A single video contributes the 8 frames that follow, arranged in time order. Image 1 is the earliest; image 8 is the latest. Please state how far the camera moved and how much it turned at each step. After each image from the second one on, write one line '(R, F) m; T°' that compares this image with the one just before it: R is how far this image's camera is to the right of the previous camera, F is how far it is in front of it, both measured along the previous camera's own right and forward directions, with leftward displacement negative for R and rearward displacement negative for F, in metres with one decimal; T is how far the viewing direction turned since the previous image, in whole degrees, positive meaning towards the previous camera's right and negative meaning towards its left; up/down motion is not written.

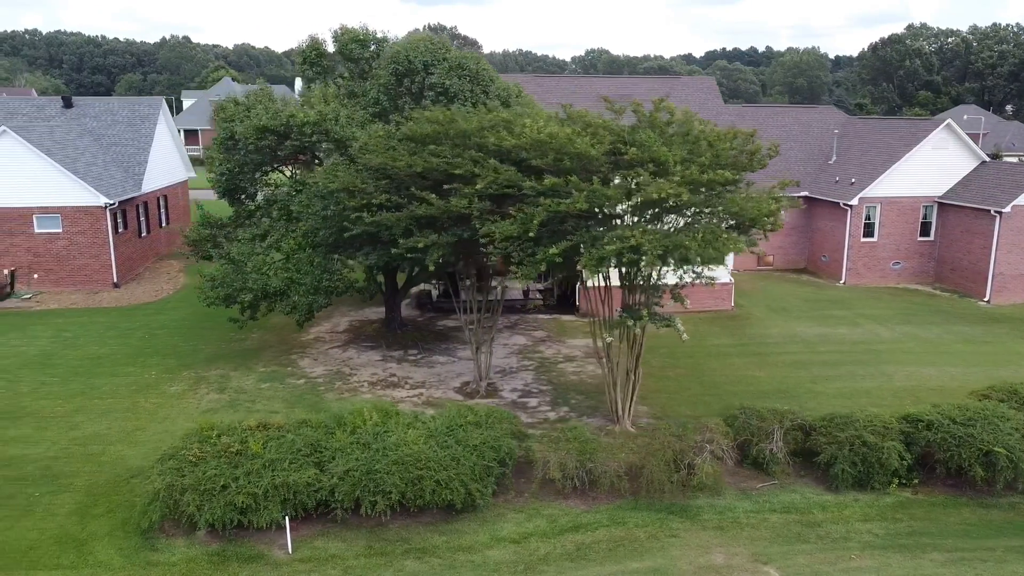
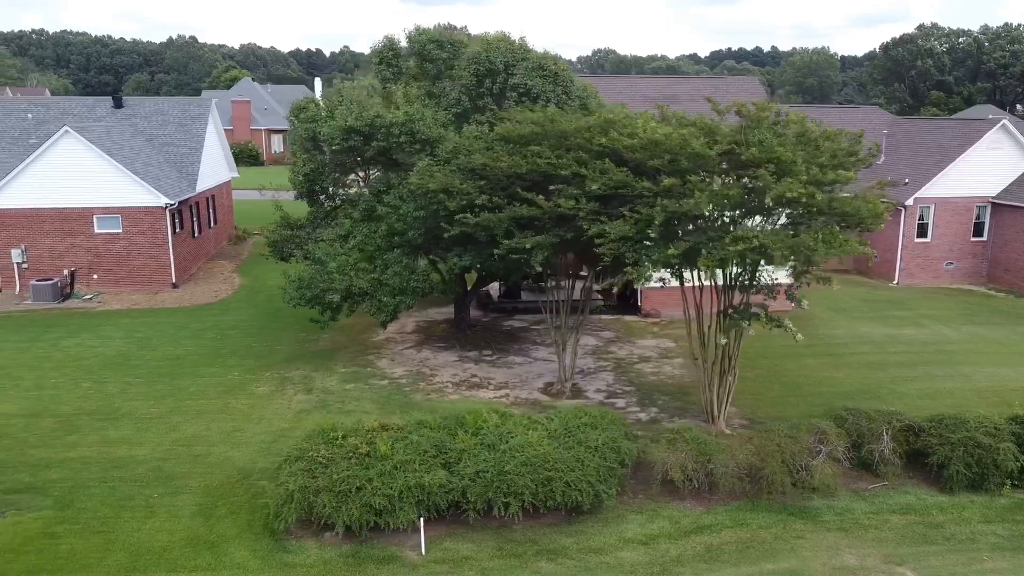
(-1.6, 0.0) m; 0°
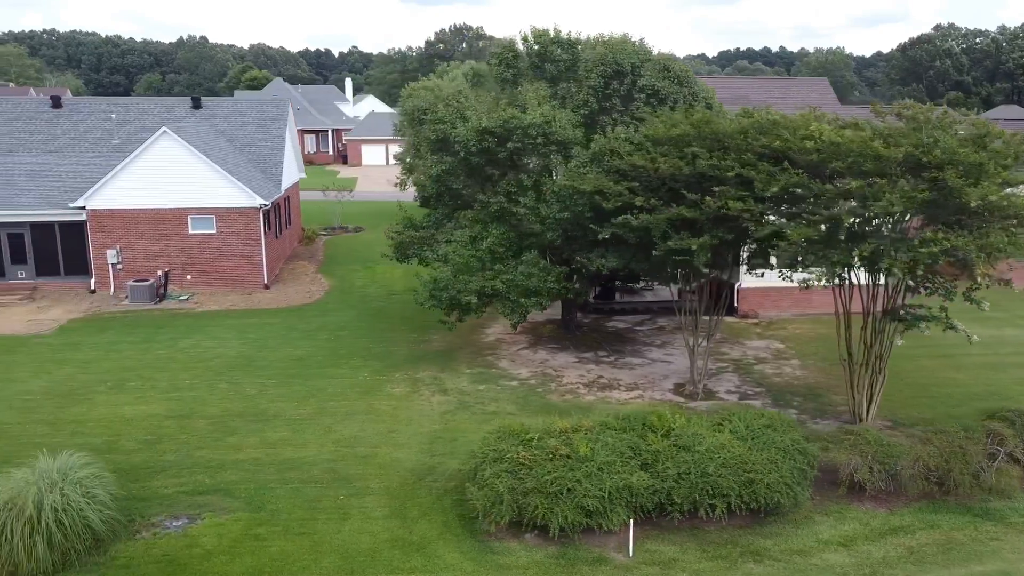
(-2.5, 0.0) m; 0°
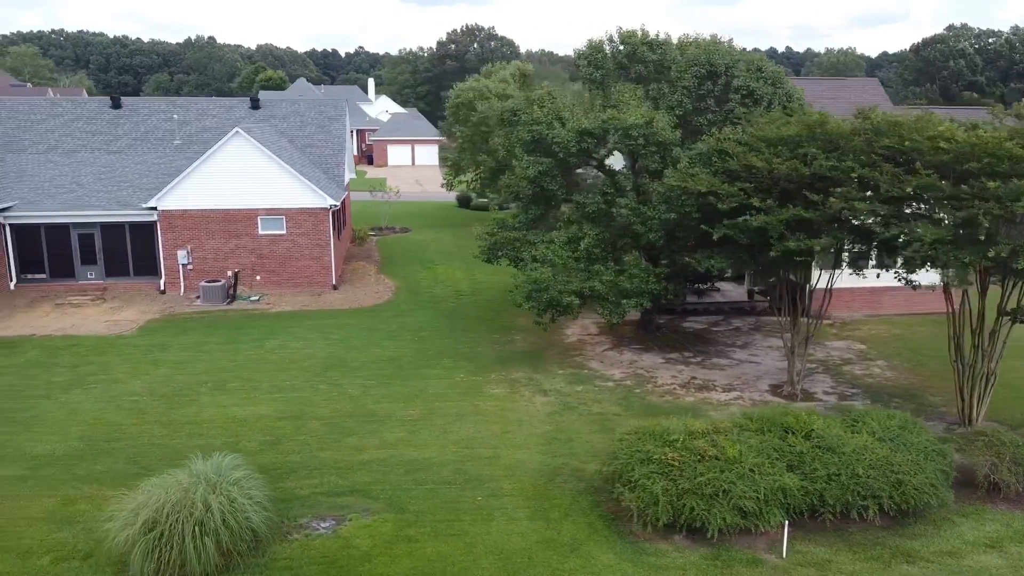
(-1.9, 0.0) m; 0°
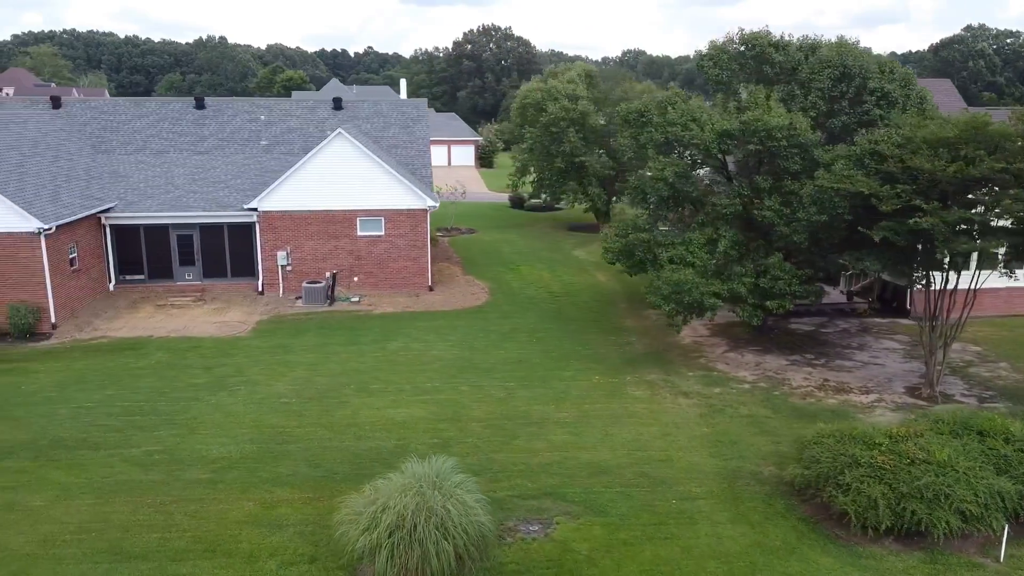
(-2.6, 0.0) m; 0°
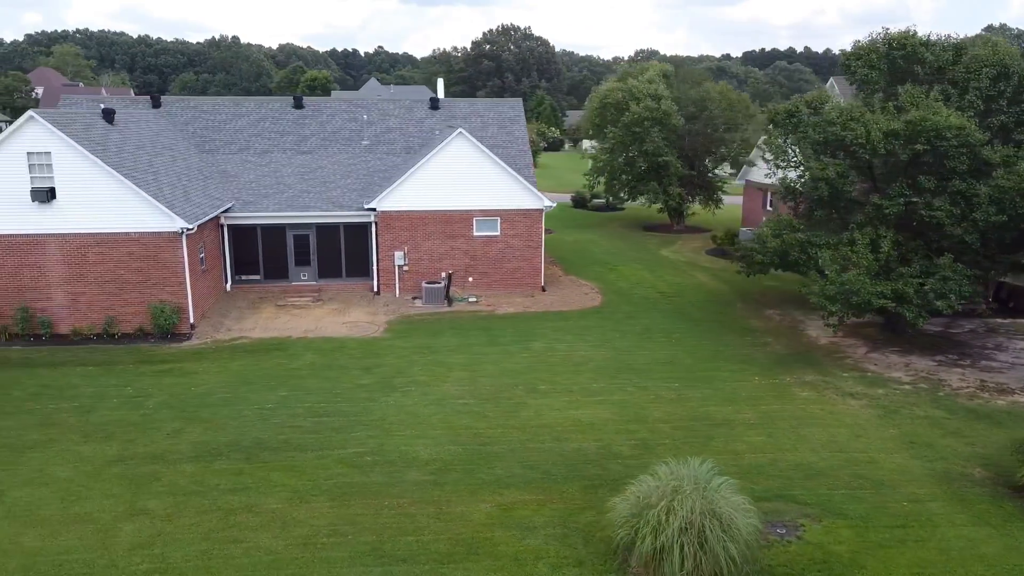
(-3.1, +0.1) m; 0°
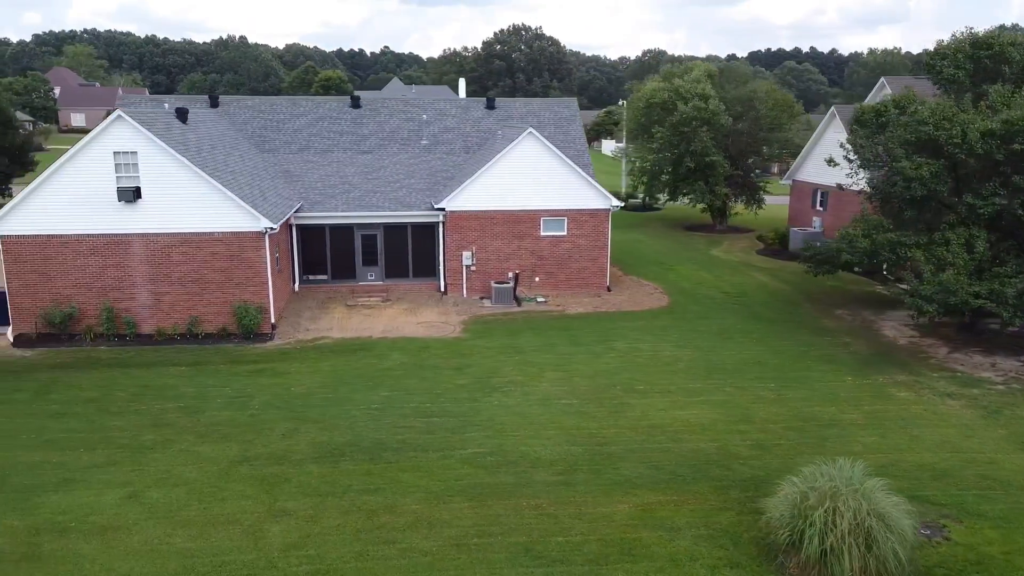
(-1.8, 0.0) m; 0°
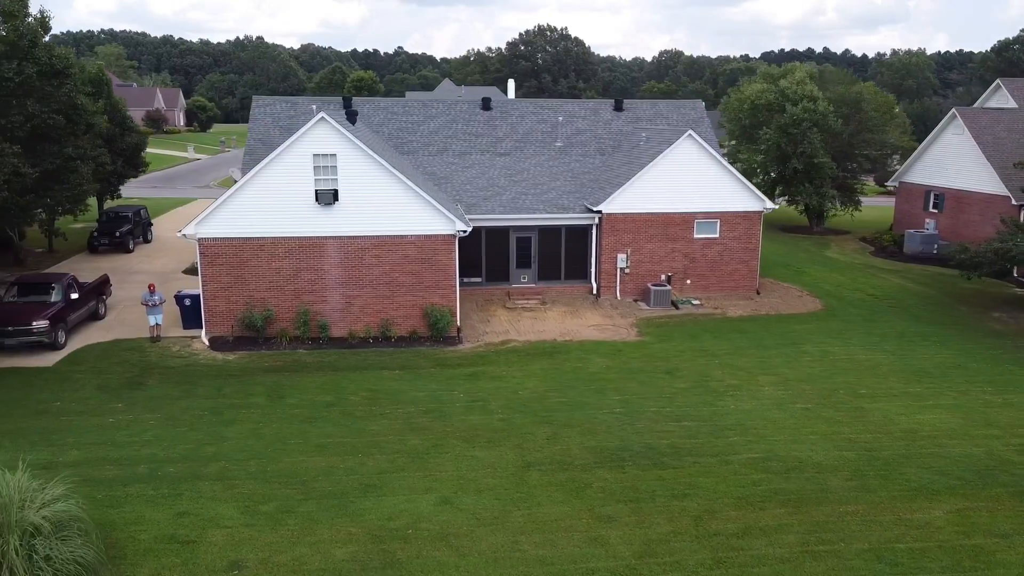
(-4.0, +0.1) m; 0°
